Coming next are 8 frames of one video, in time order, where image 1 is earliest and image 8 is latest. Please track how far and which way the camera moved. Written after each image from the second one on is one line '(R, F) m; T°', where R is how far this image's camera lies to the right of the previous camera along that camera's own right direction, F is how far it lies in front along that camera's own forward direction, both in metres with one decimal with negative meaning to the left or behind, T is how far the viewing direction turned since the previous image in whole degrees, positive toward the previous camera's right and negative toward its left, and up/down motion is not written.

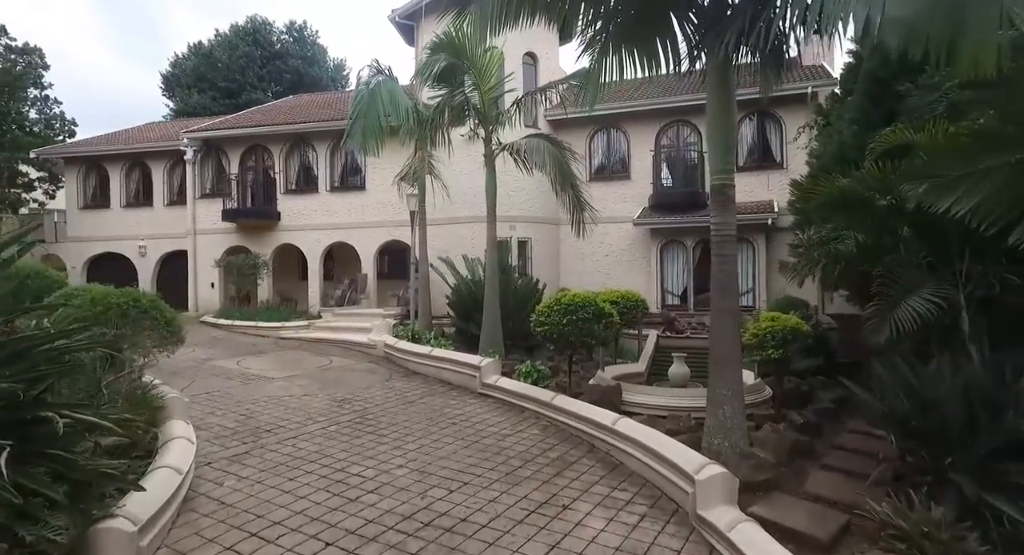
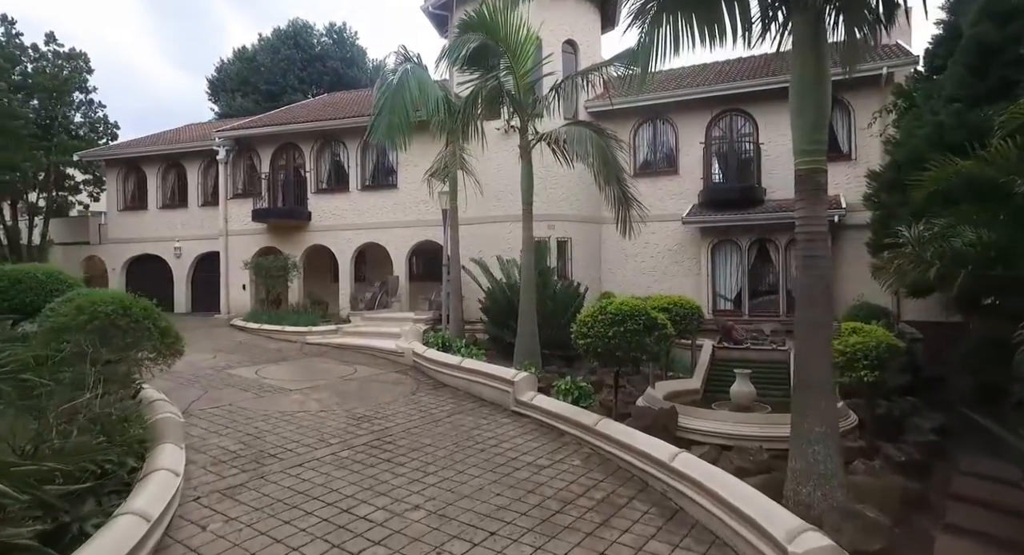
(0.0, +1.0) m; -4°
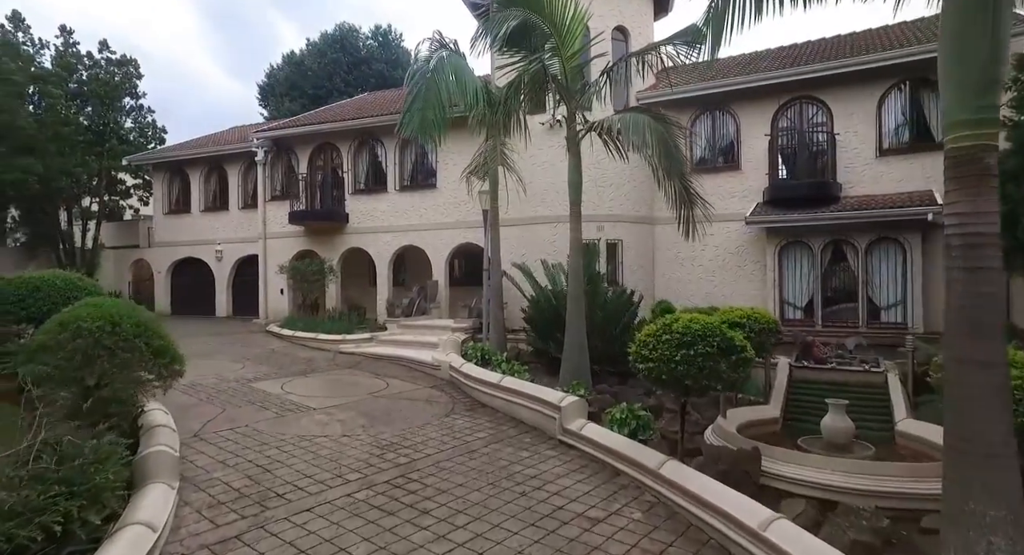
(0.0, +1.0) m; -4°
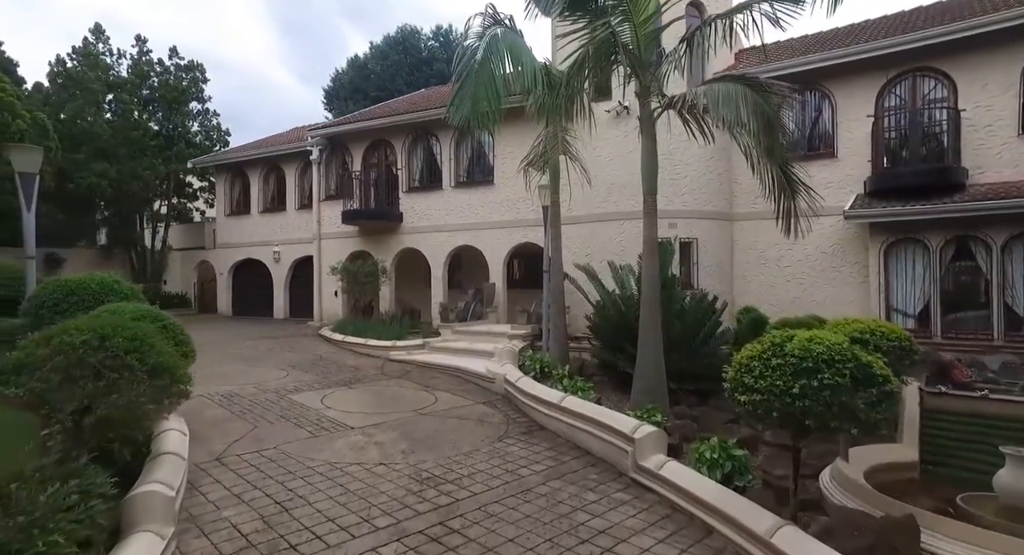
(0.0, +1.1) m; -6°
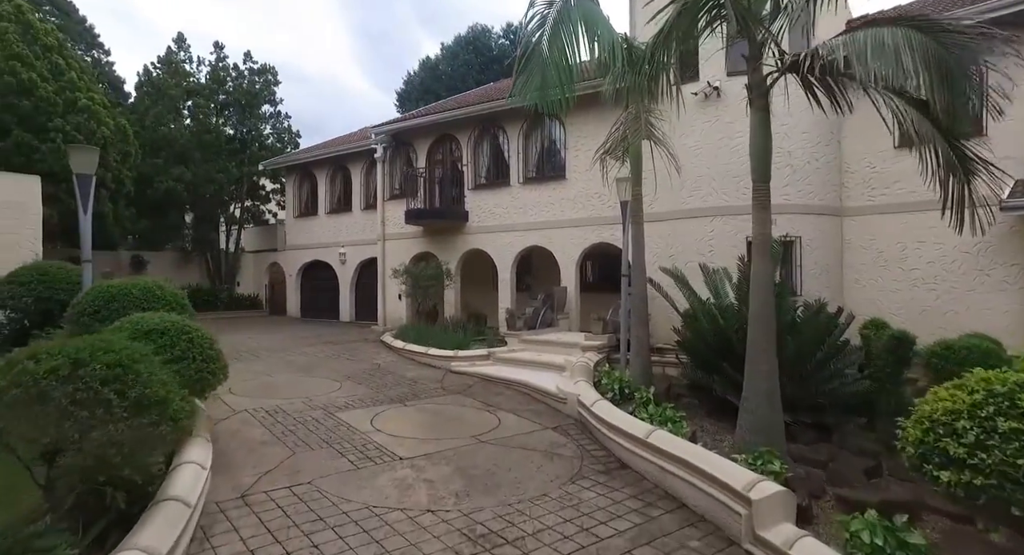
(0.0, +1.2) m; -7°
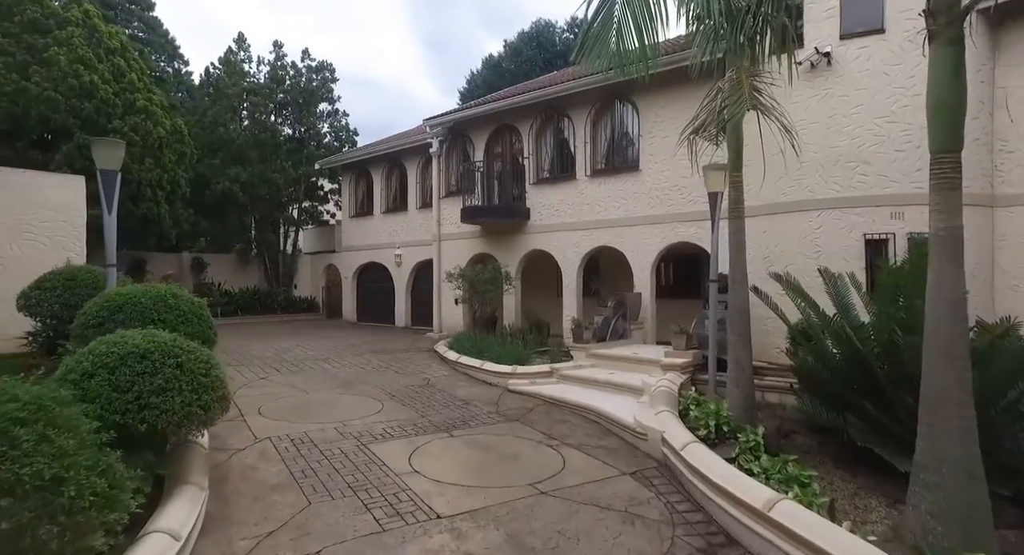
(0.0, +1.5) m; -6°
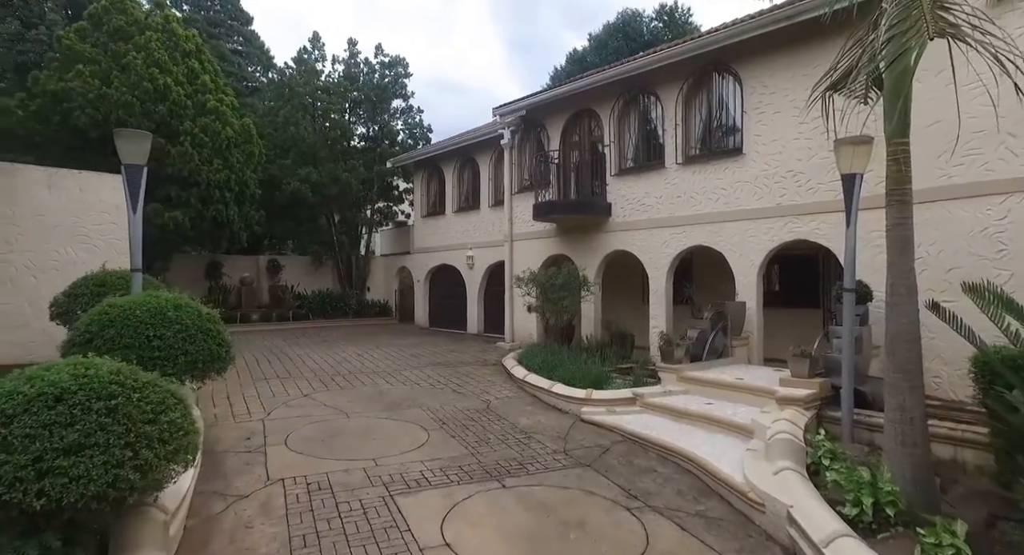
(+0.2, +1.7) m; -9°
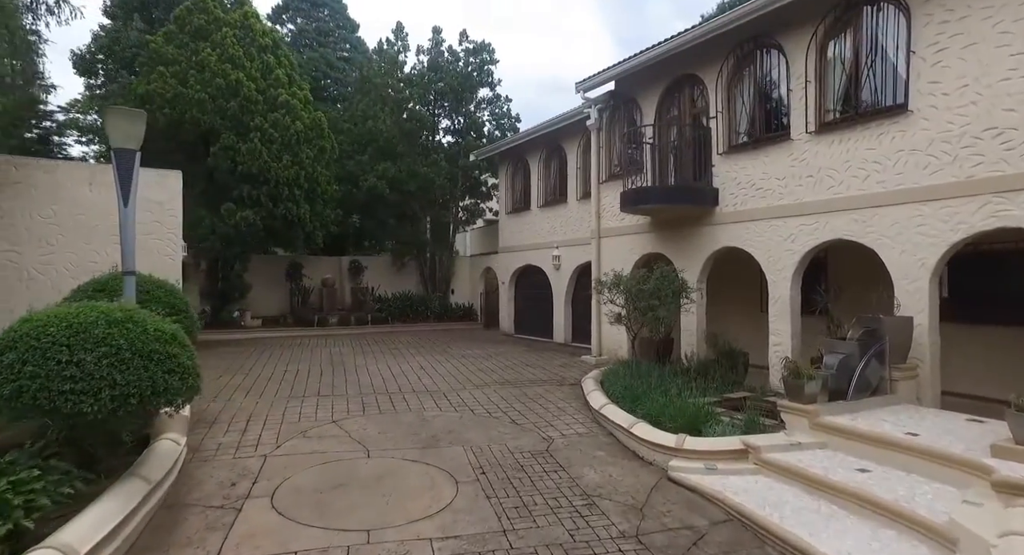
(+0.5, +2.1) m; -11°
